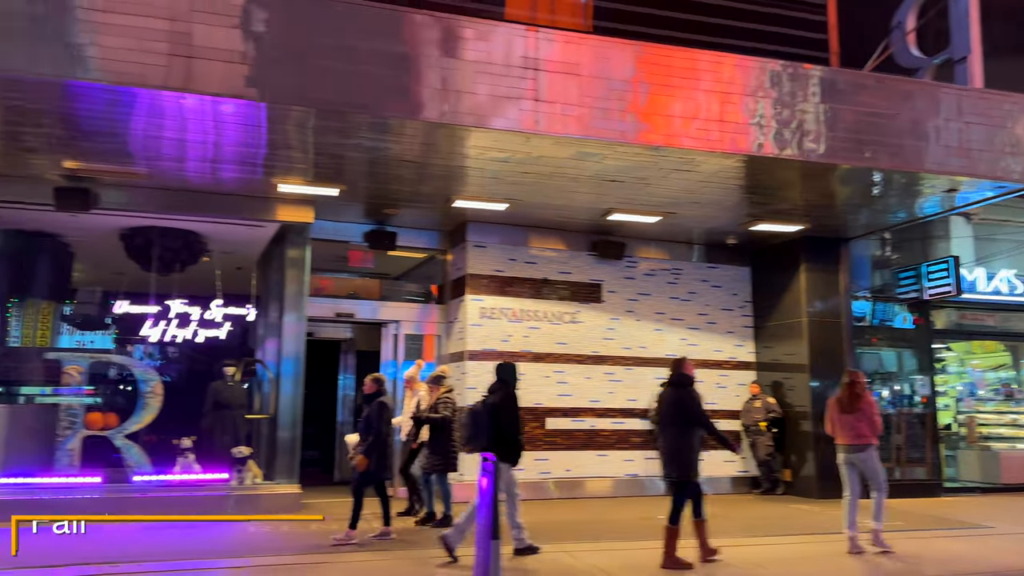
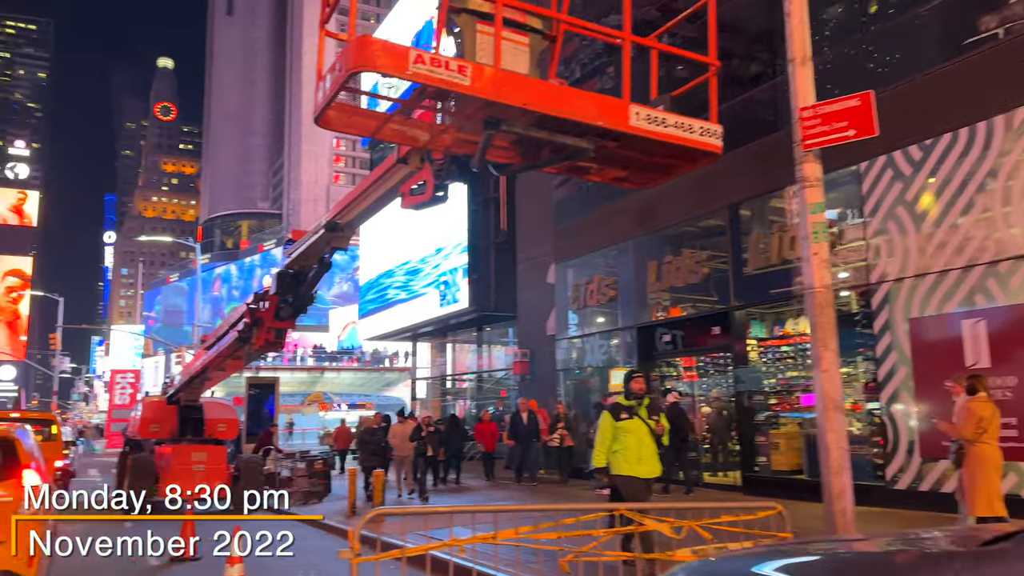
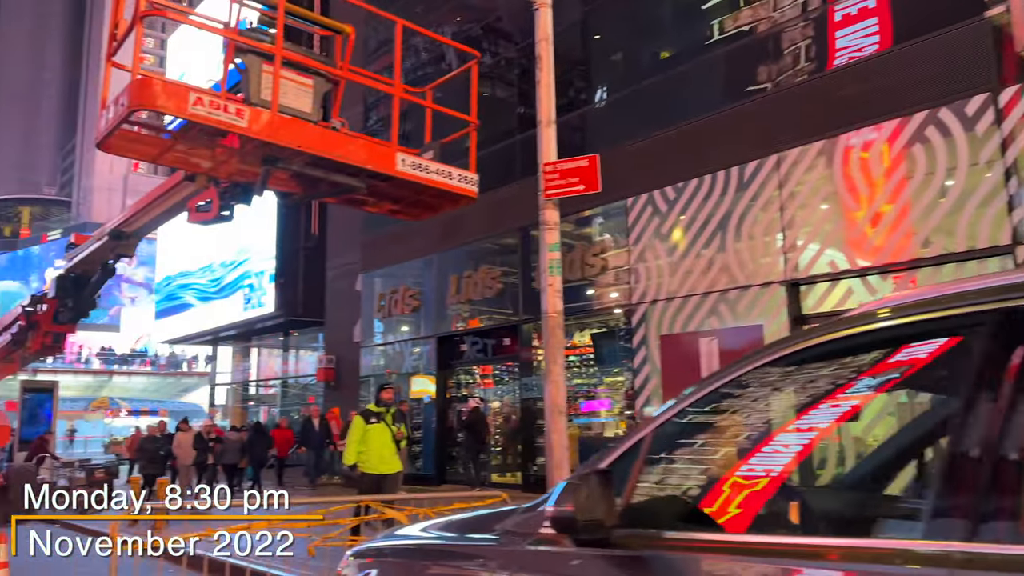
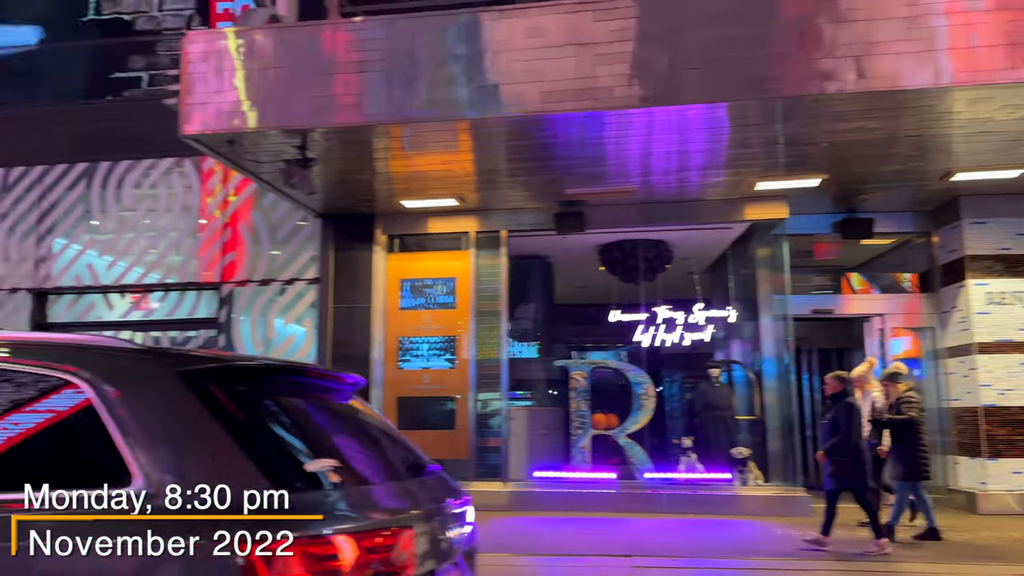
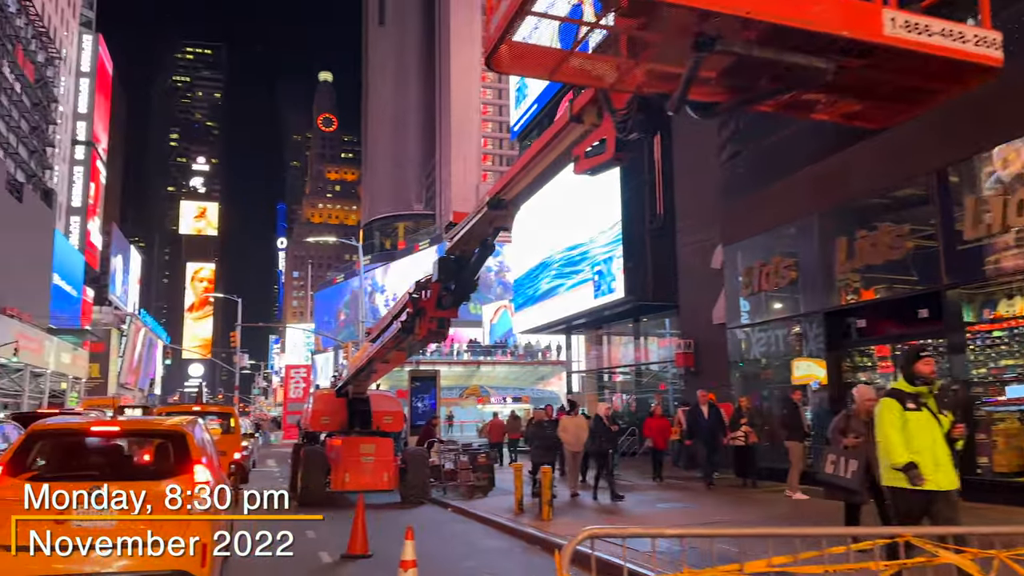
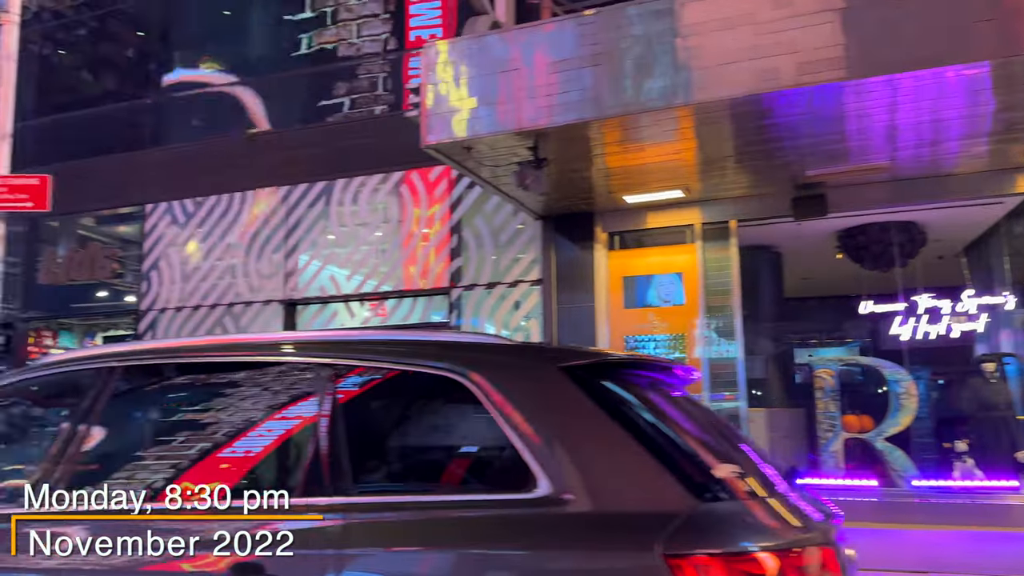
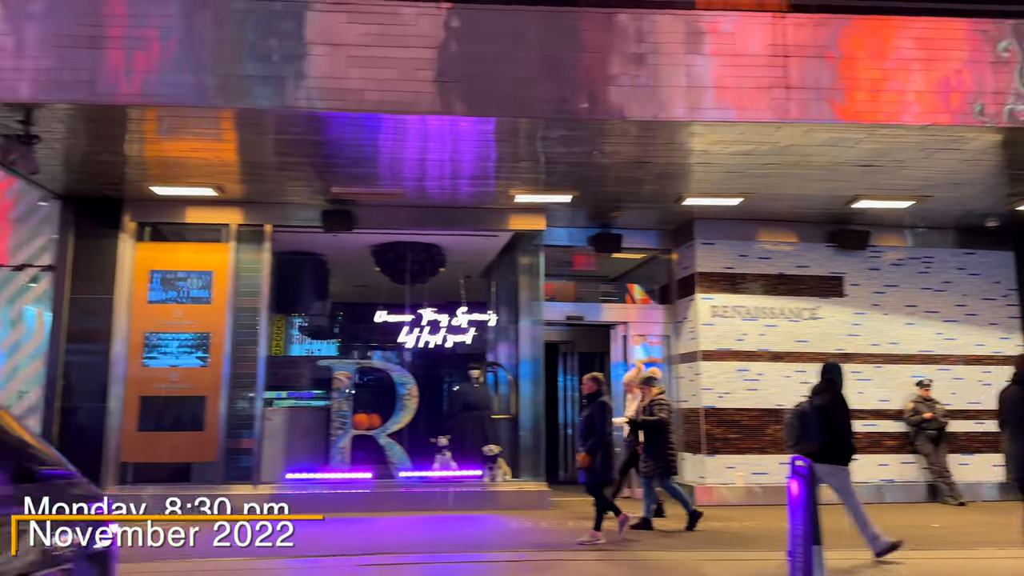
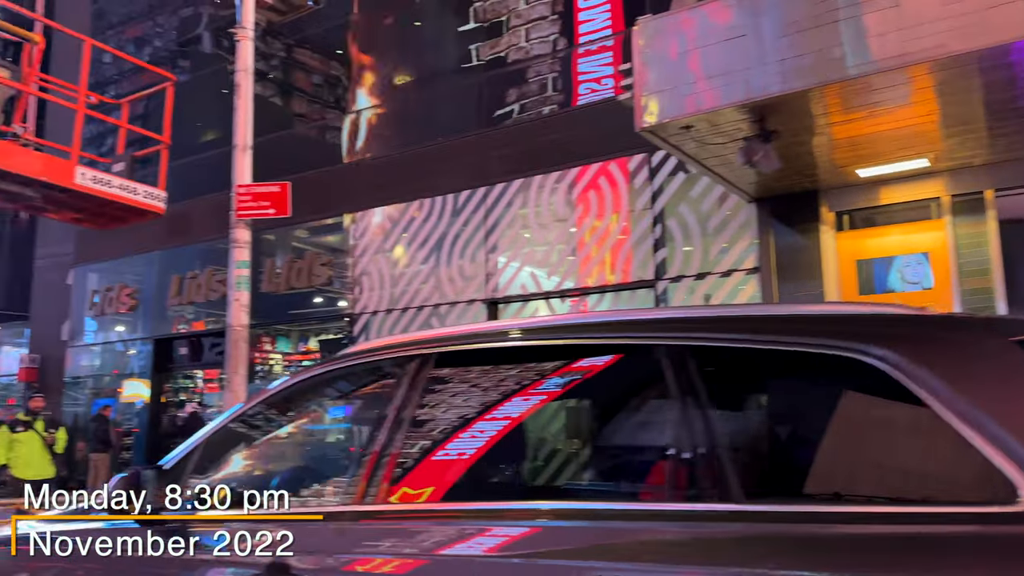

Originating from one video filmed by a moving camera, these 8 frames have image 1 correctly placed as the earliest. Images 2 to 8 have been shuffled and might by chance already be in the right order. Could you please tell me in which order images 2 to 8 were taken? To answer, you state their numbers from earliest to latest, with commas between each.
7, 4, 6, 8, 3, 2, 5
